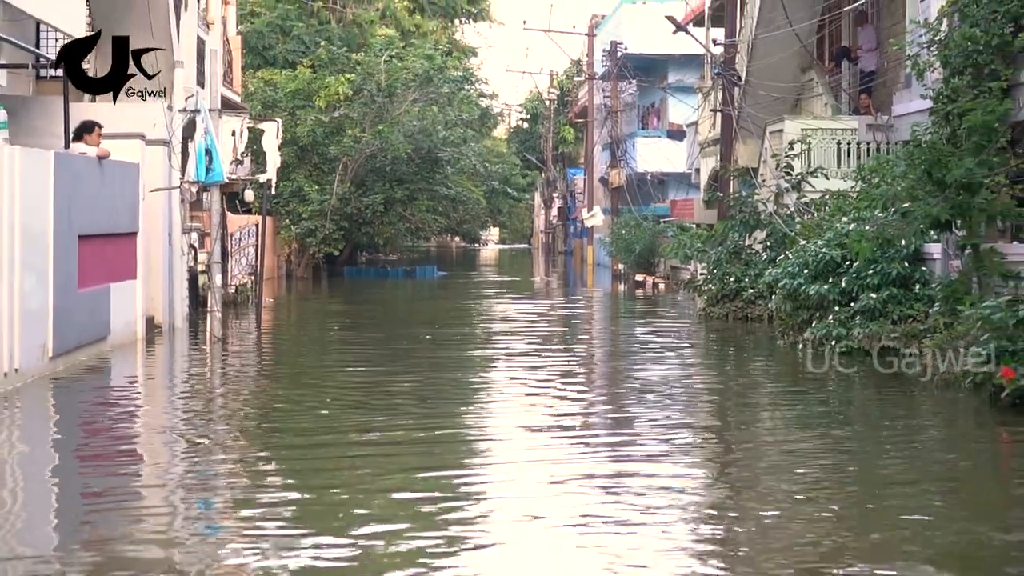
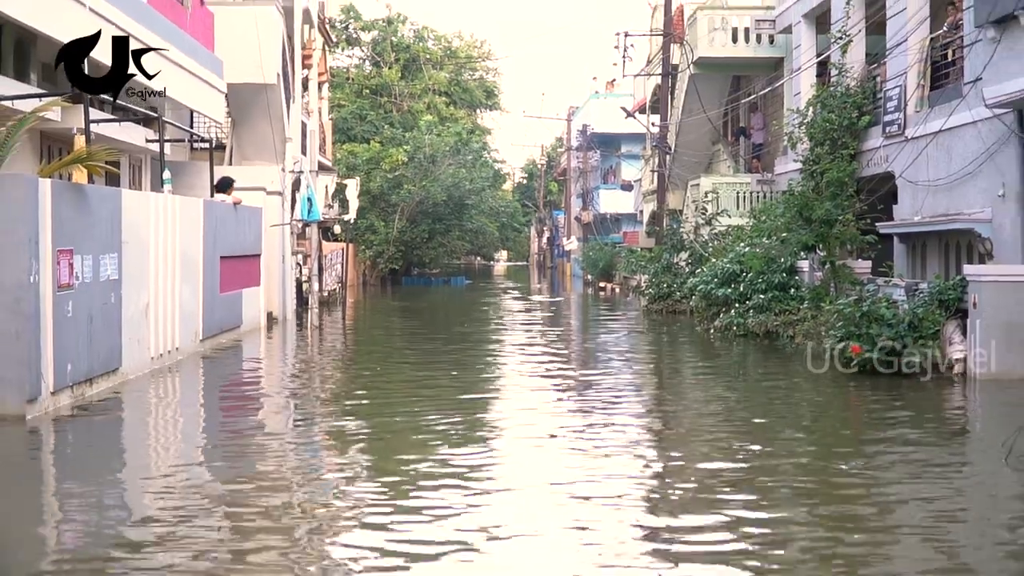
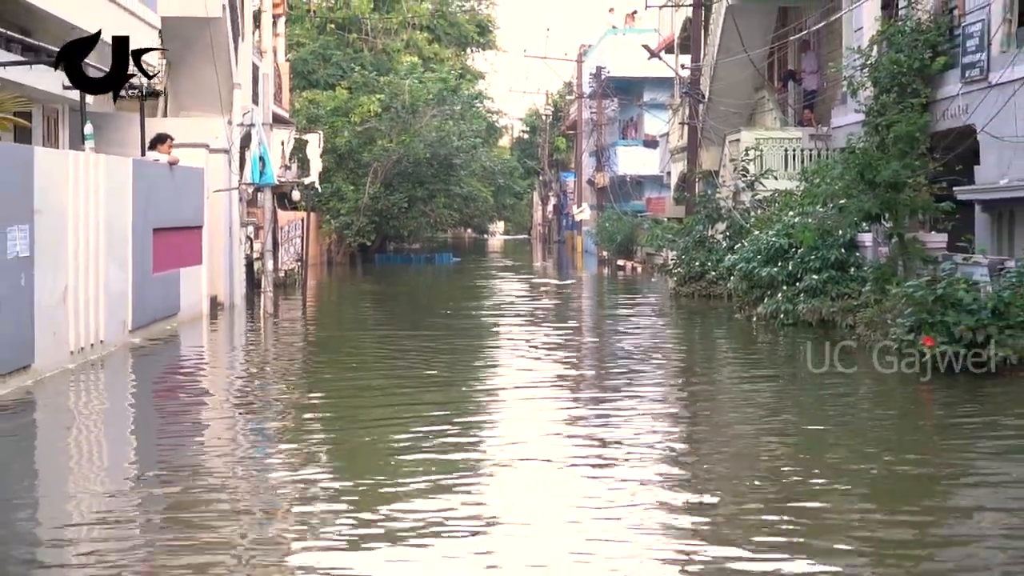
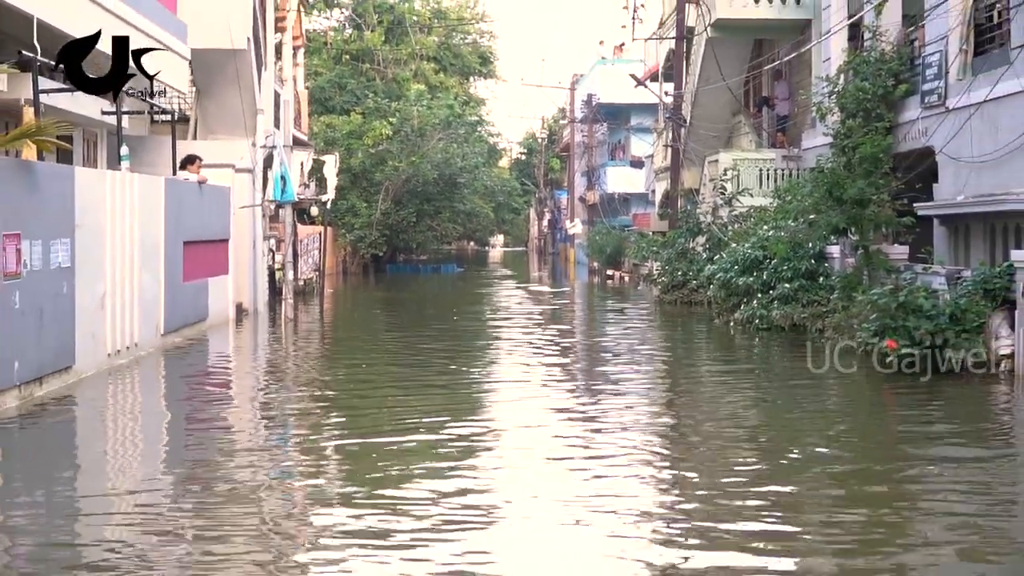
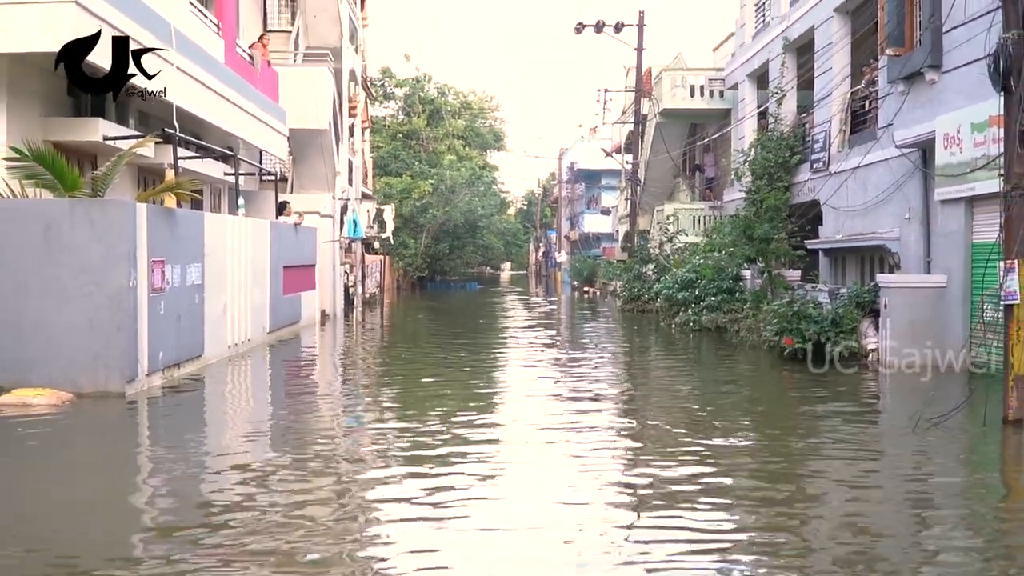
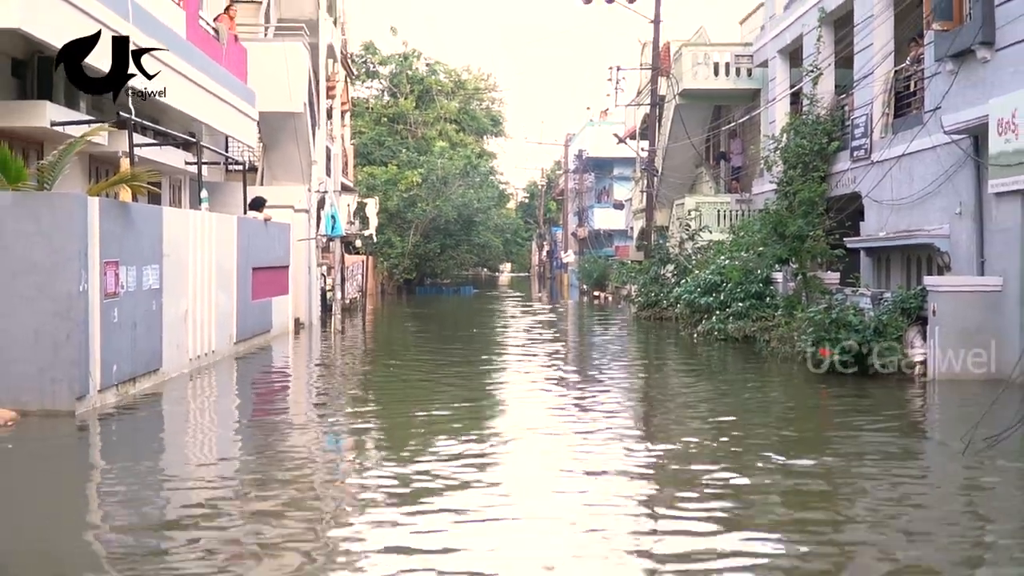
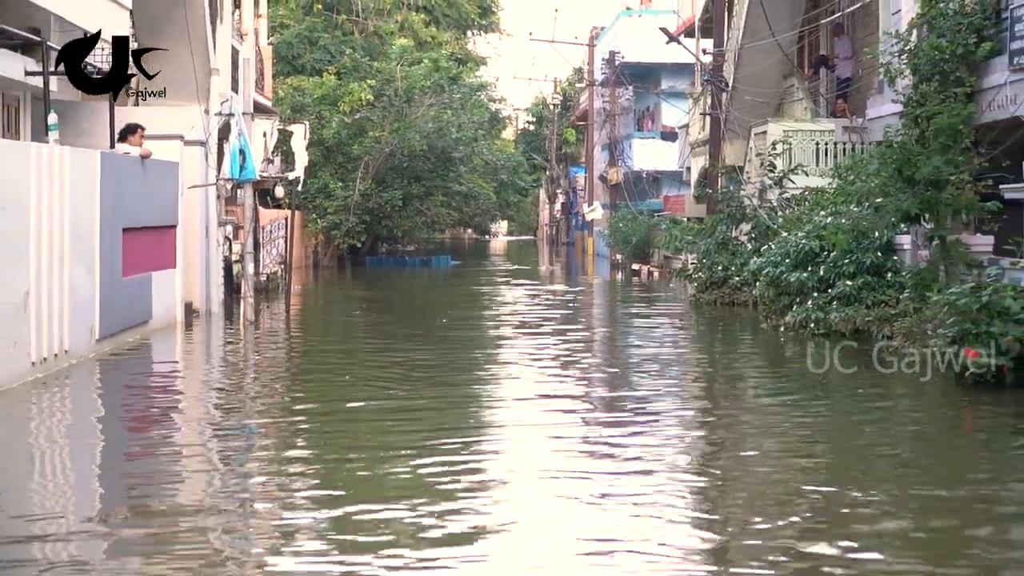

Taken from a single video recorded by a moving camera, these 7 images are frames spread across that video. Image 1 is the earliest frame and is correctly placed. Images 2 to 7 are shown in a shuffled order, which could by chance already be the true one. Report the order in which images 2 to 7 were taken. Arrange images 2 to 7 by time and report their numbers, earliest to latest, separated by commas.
7, 3, 4, 2, 6, 5
